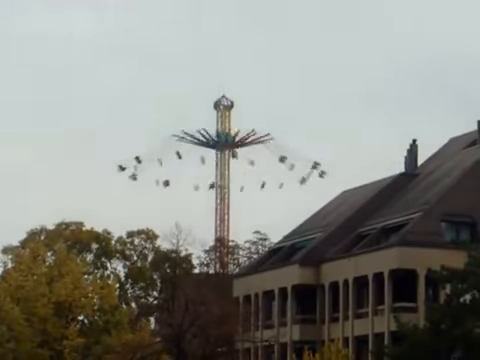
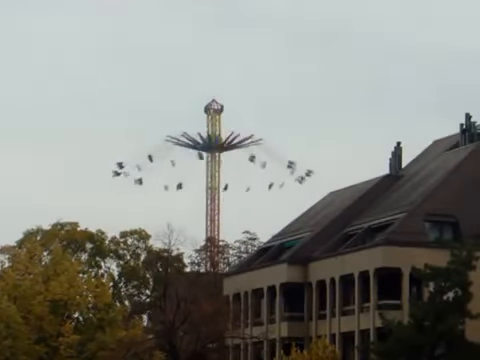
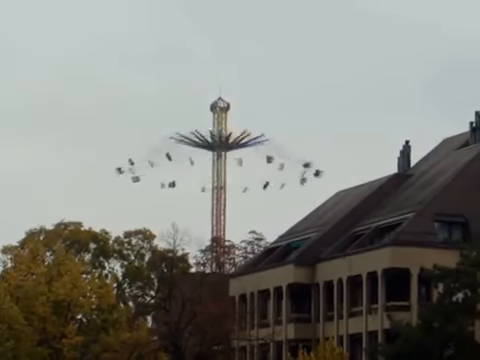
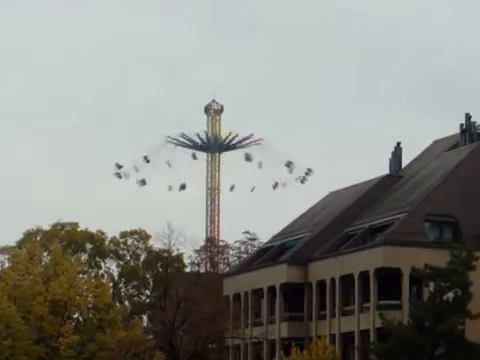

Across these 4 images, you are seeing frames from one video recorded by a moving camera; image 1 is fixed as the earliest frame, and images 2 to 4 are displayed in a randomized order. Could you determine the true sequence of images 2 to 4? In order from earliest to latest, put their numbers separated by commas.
3, 2, 4
